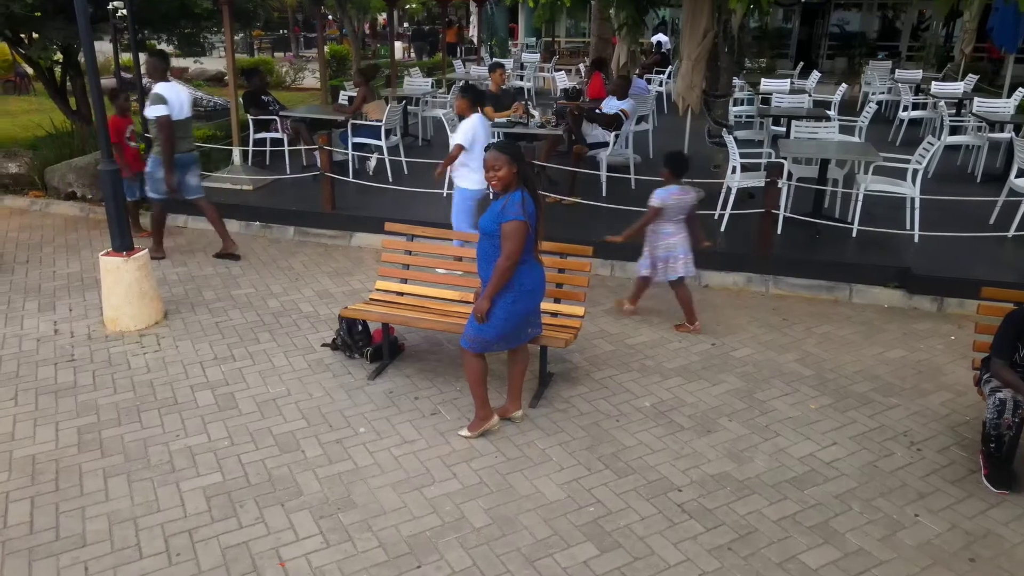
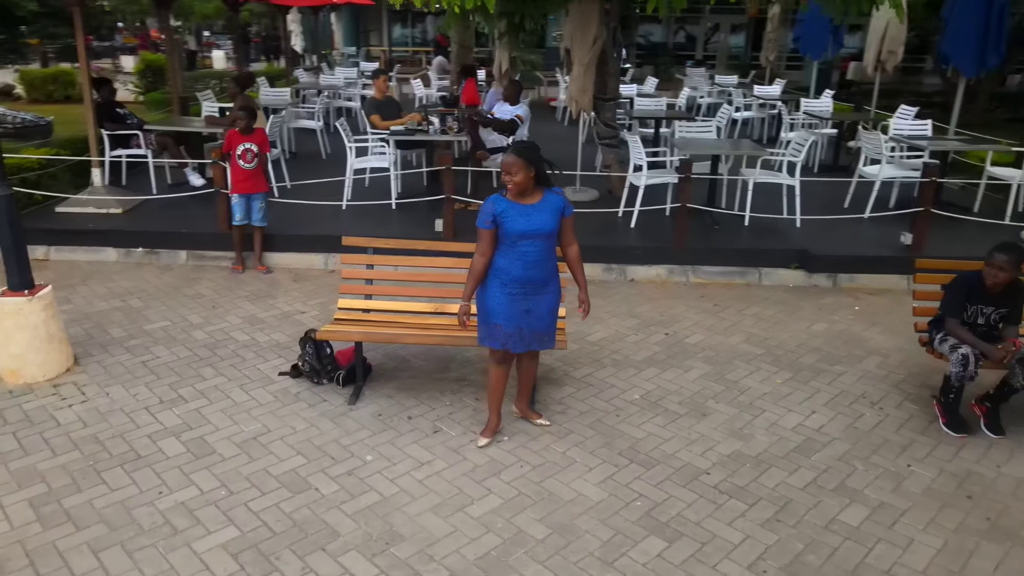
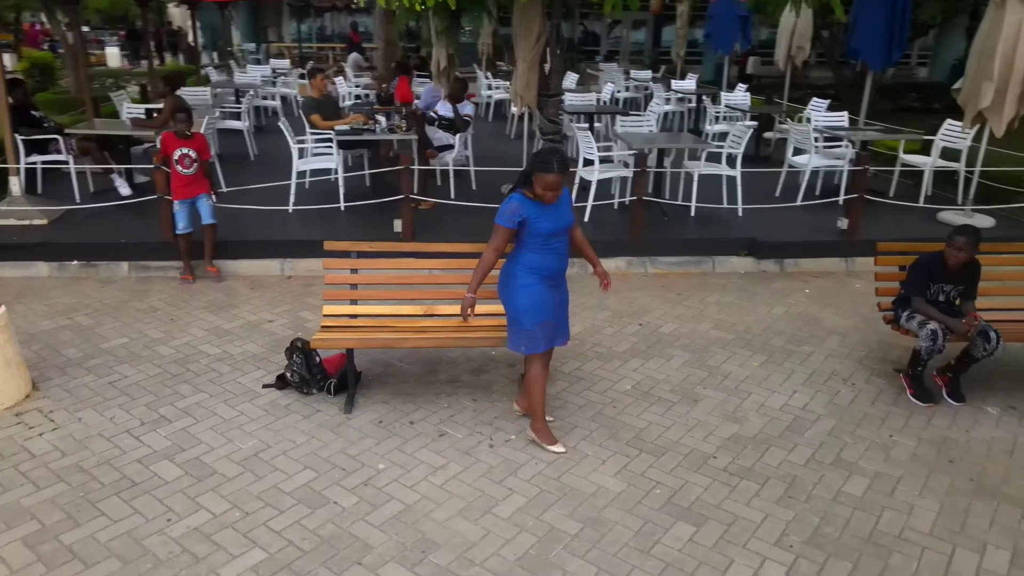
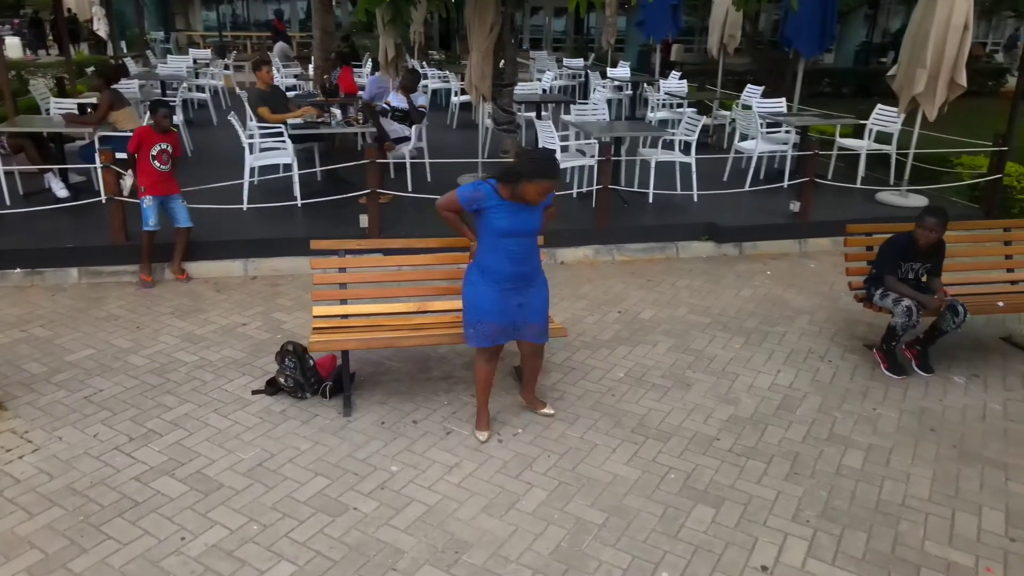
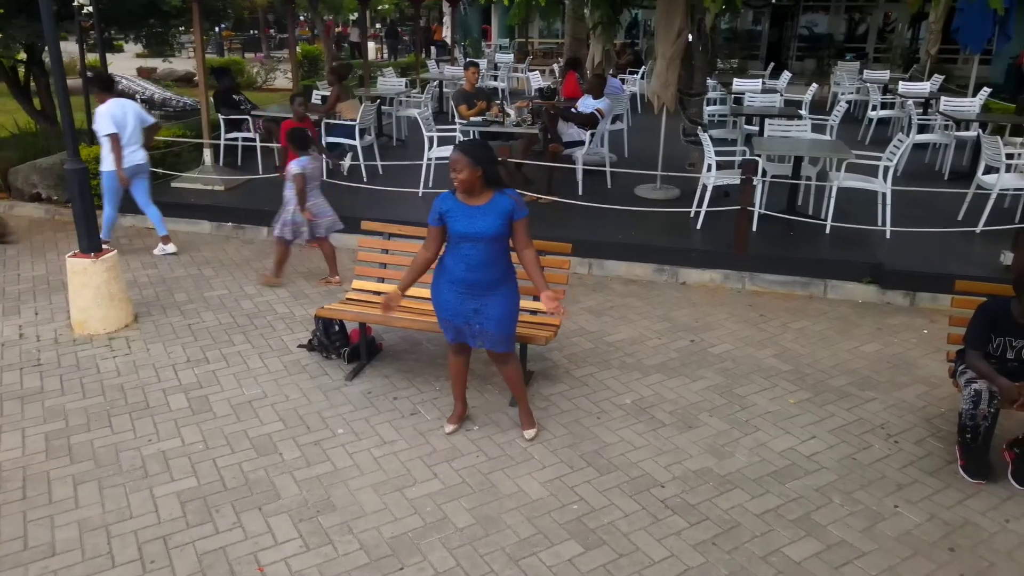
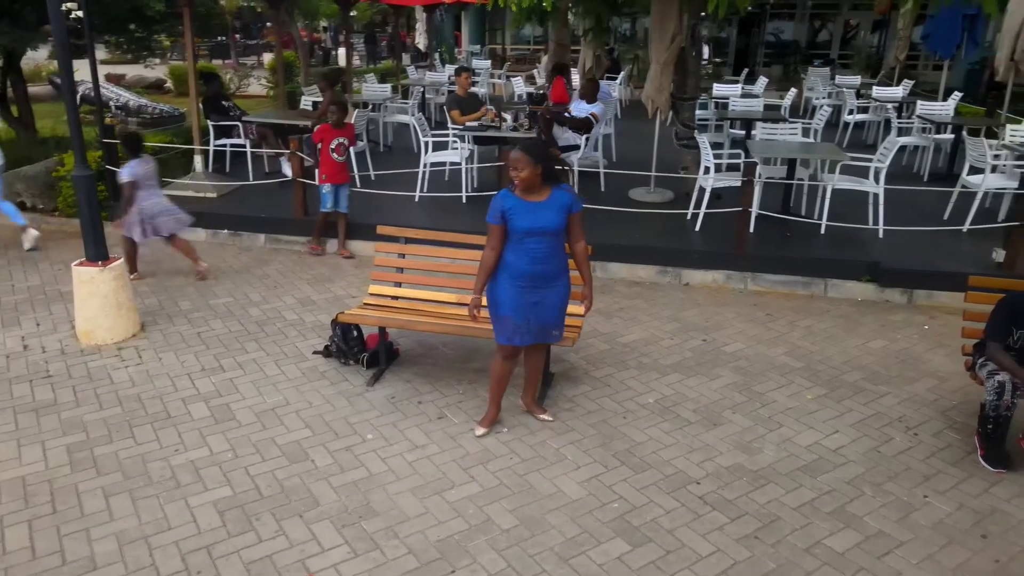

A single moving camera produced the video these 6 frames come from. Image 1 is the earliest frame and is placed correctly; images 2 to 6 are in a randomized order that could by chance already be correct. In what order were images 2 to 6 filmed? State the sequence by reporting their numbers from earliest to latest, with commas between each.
5, 6, 2, 3, 4
